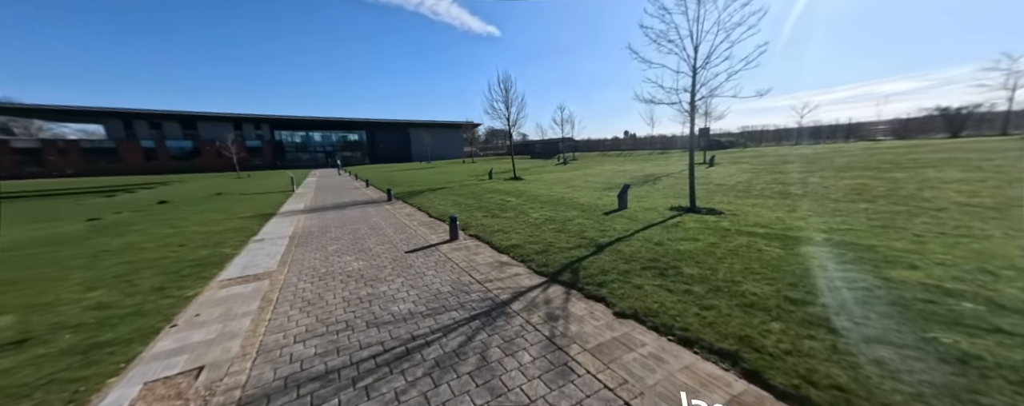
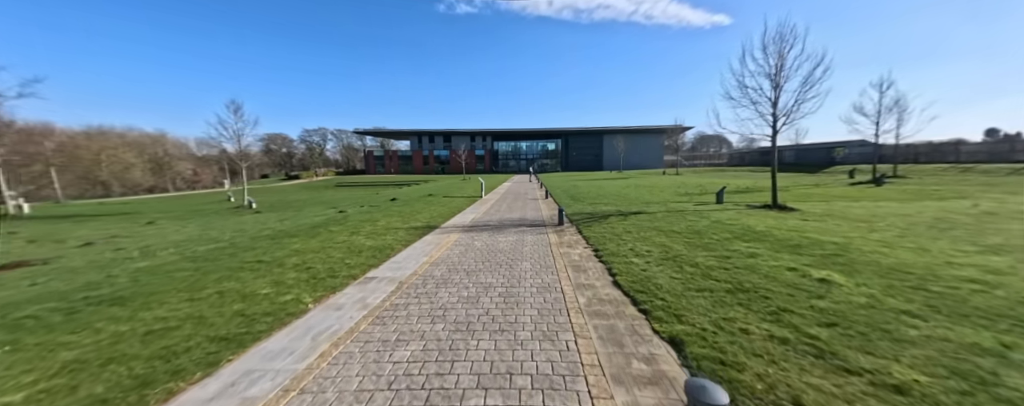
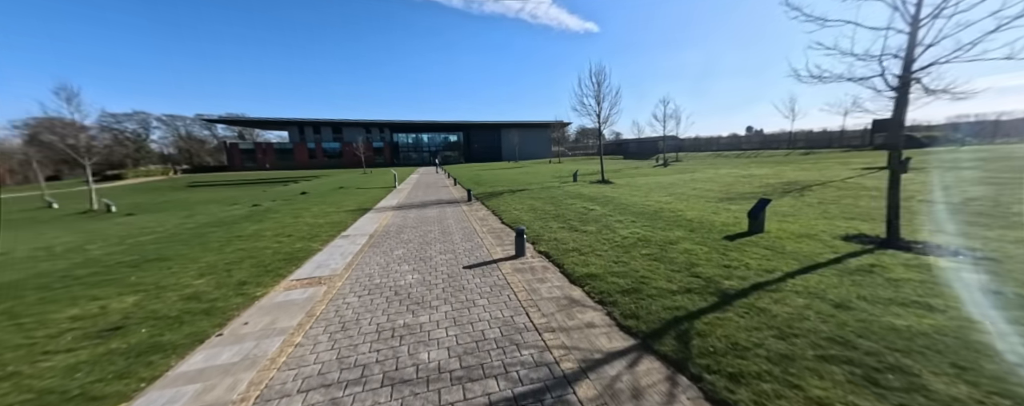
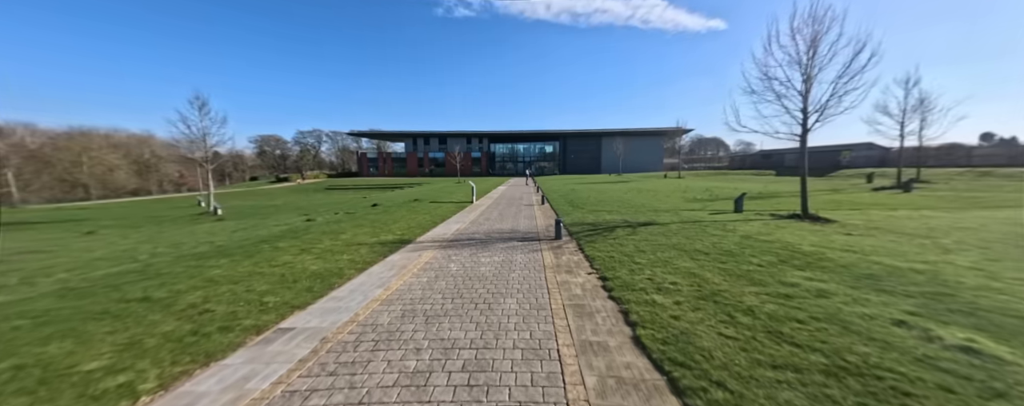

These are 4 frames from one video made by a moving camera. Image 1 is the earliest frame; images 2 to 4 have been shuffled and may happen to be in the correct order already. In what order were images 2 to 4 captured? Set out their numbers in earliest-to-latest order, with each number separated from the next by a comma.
3, 2, 4
